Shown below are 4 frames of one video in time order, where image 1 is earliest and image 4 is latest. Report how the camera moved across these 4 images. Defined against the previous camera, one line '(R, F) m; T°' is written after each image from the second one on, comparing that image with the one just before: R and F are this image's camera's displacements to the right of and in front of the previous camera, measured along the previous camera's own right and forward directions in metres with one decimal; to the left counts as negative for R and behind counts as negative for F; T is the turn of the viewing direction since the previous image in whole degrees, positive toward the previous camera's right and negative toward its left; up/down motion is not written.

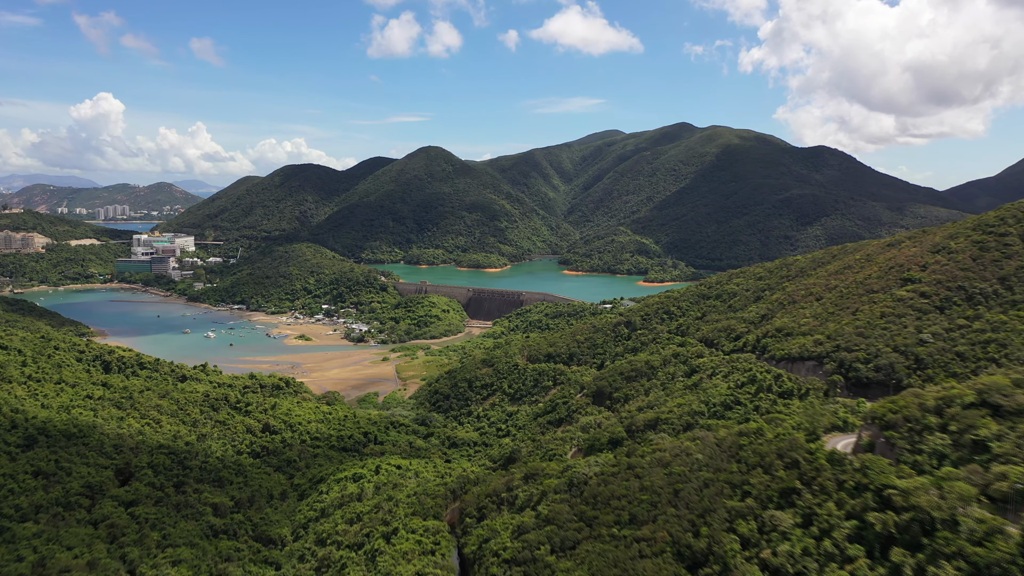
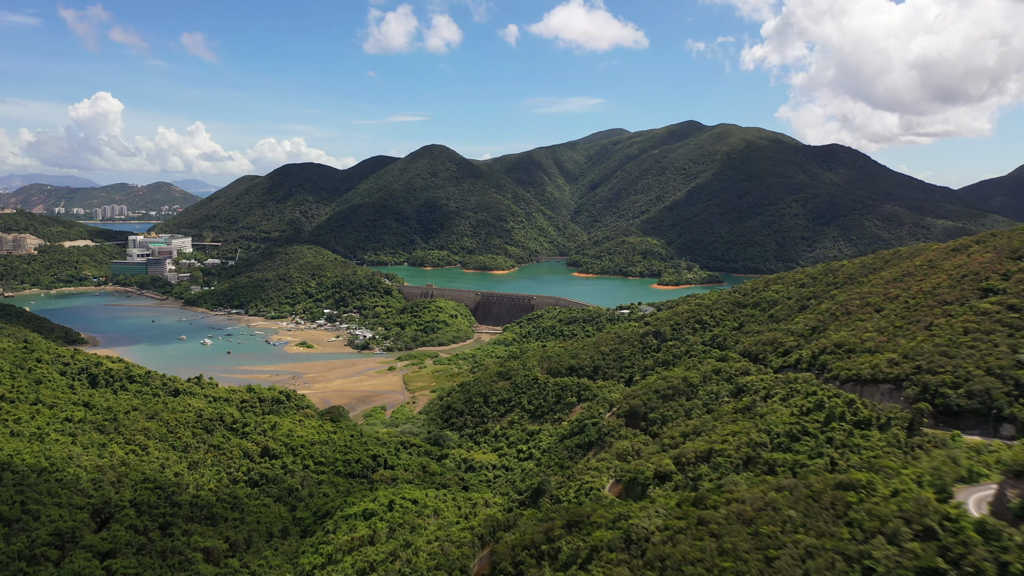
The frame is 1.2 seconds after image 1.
(-1.1, +3.8) m; 0°
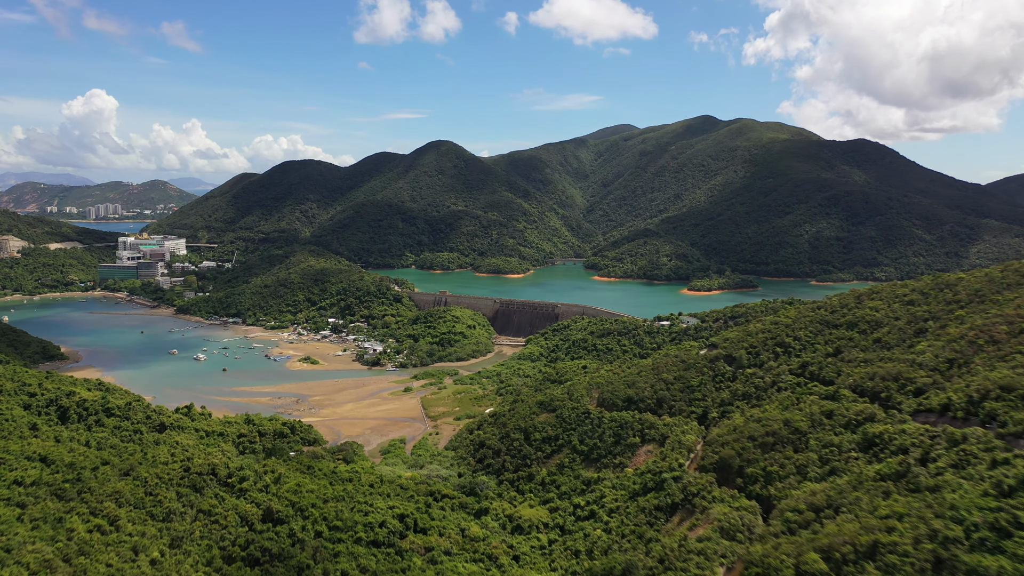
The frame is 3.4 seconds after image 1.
(-2.4, +7.2) m; 0°
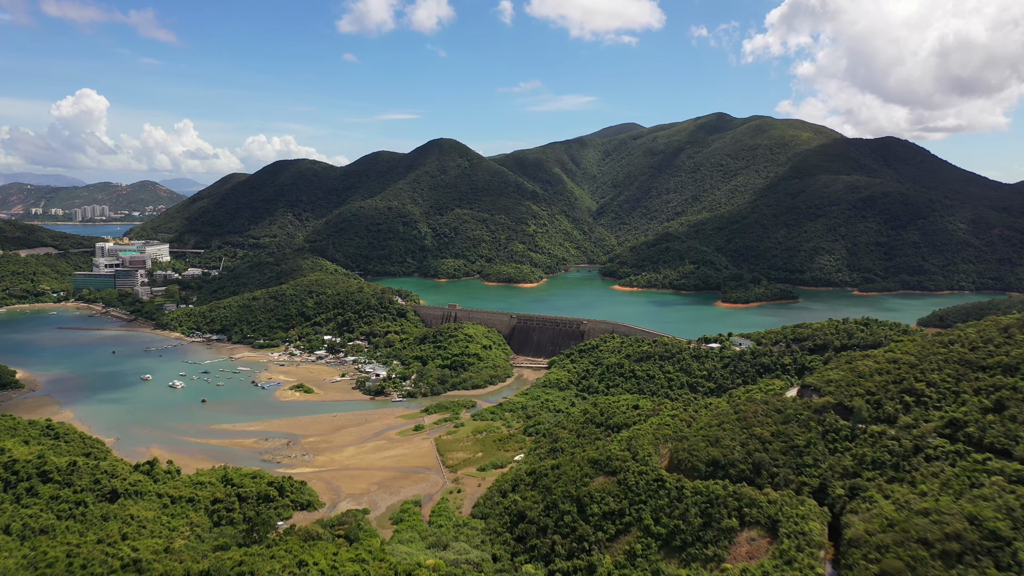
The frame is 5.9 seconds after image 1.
(-2.2, +8.8) m; 0°
